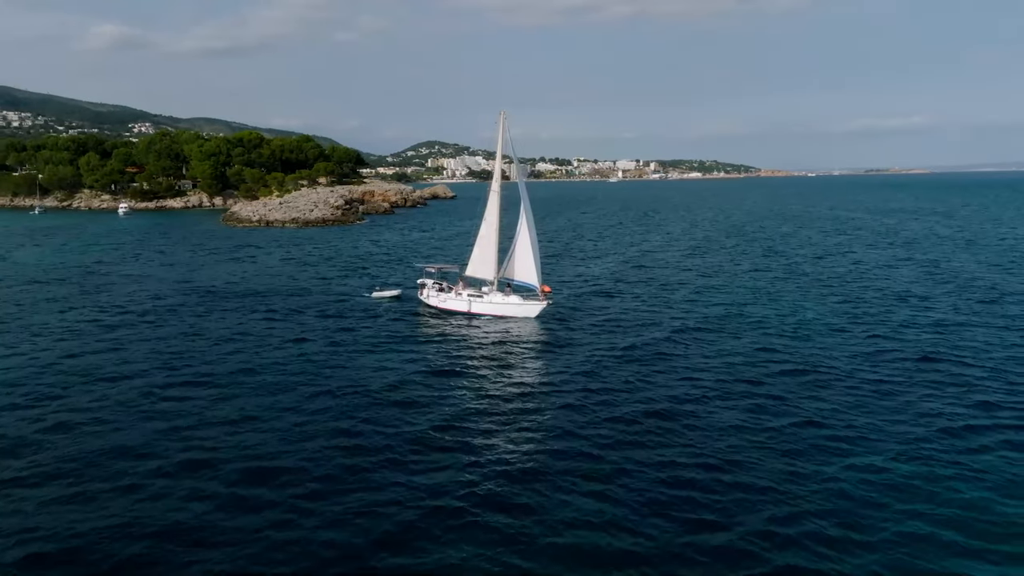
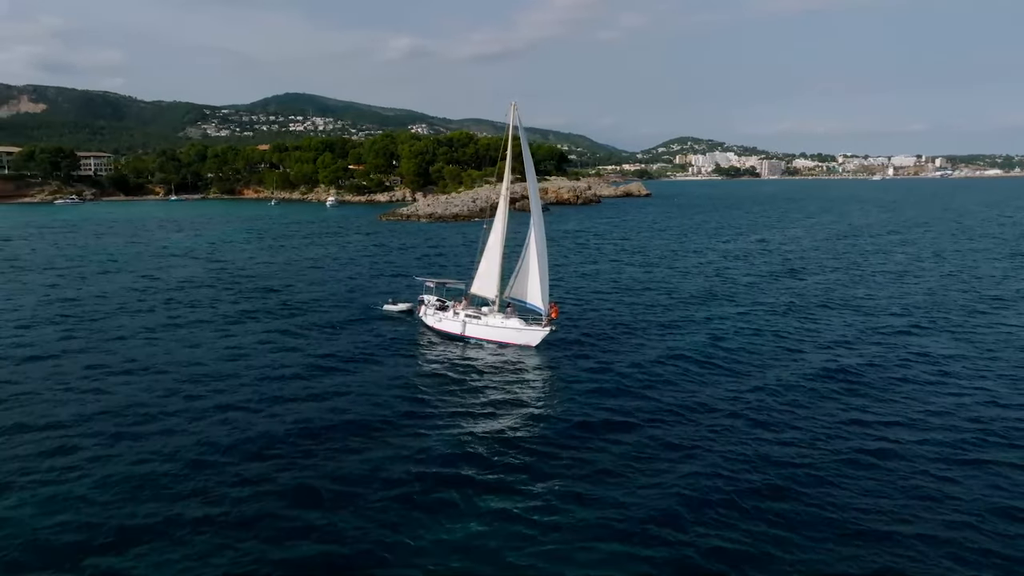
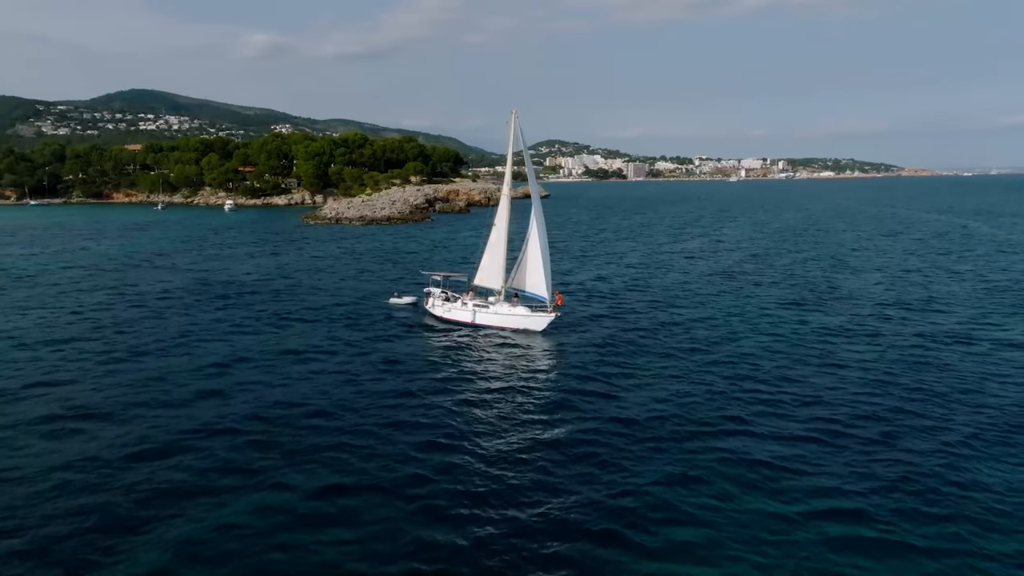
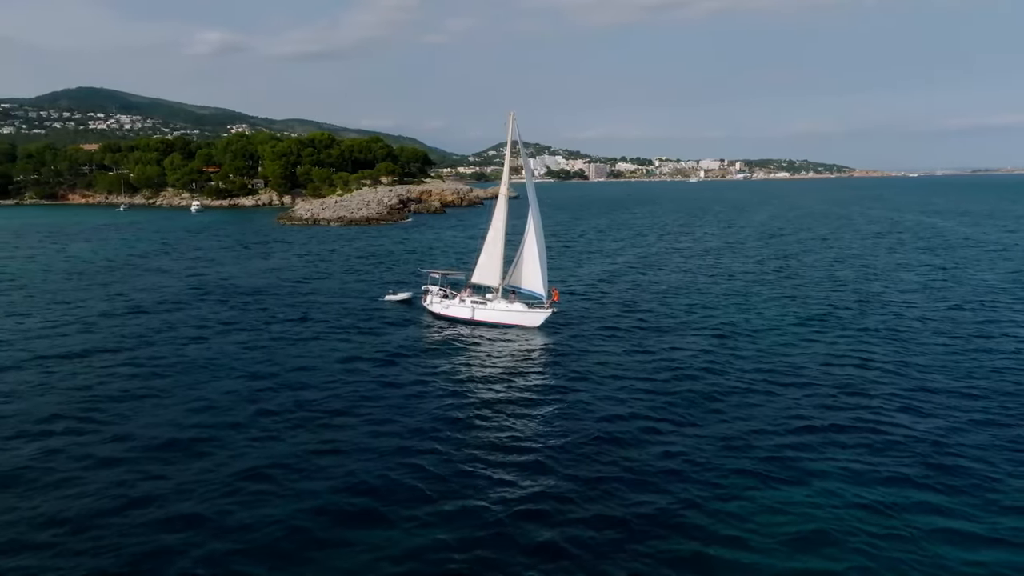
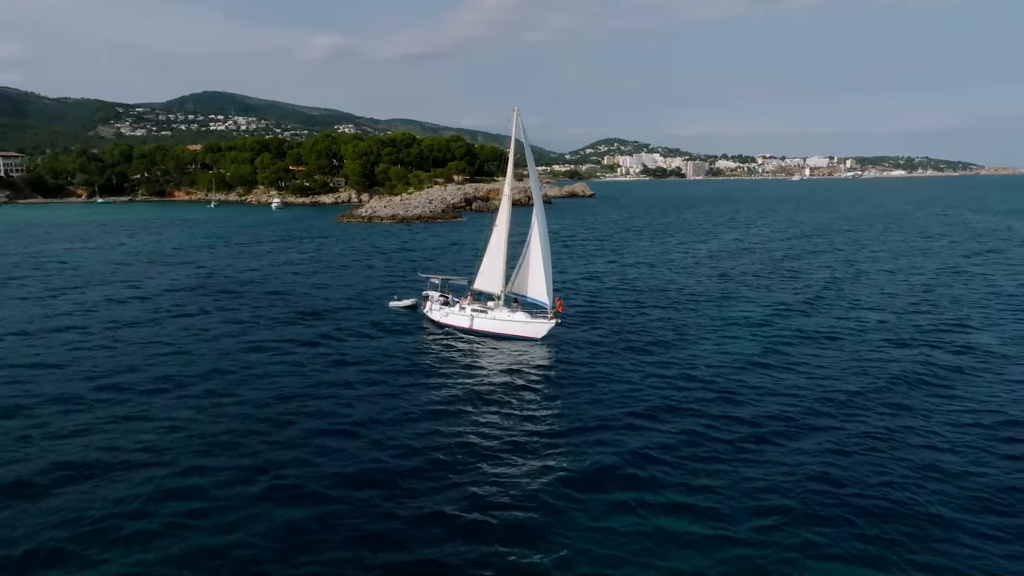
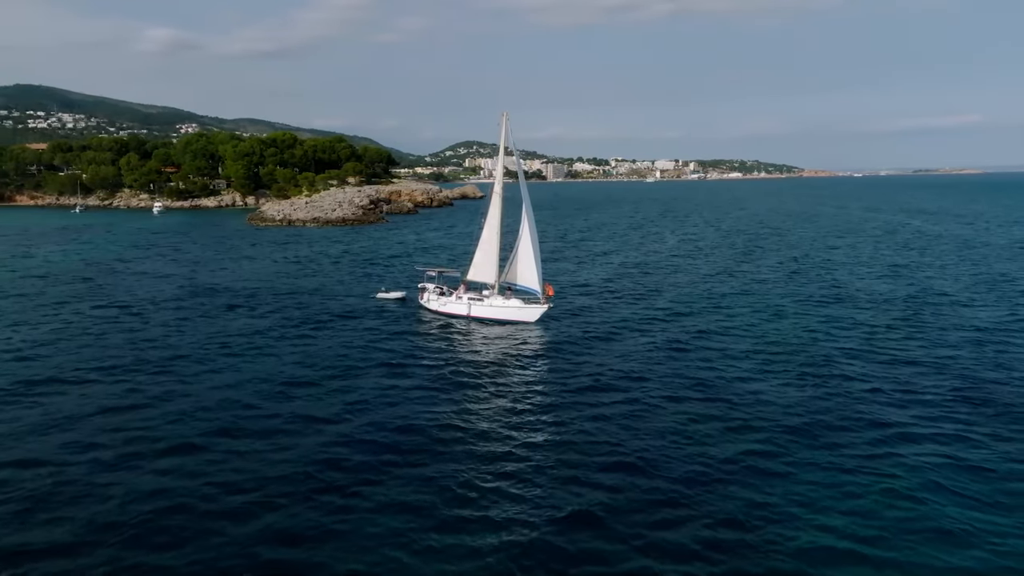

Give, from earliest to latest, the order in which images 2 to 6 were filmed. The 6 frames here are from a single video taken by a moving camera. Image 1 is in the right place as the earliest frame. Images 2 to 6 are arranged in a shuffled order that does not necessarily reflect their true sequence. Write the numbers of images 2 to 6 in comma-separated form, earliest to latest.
6, 4, 3, 5, 2
